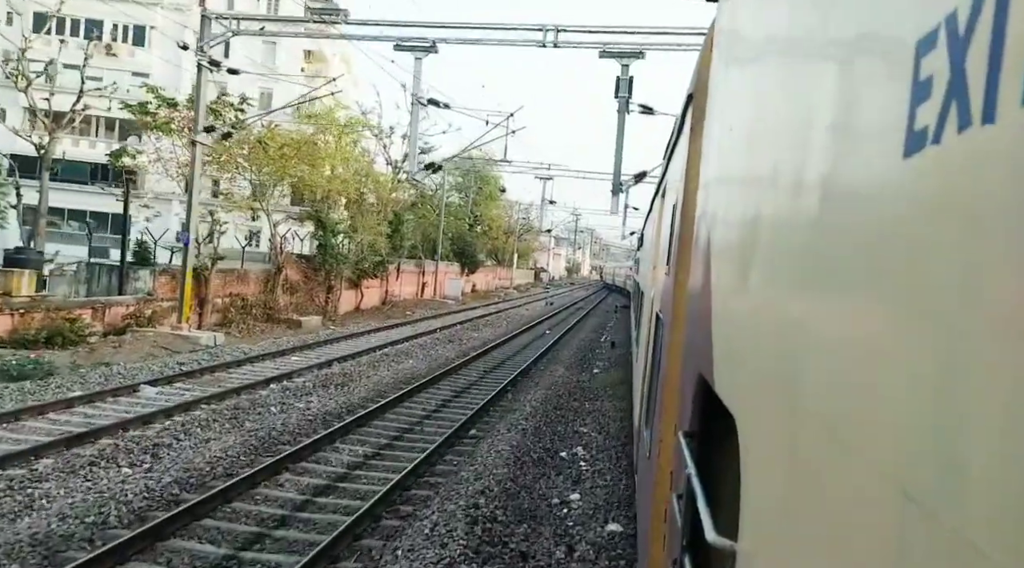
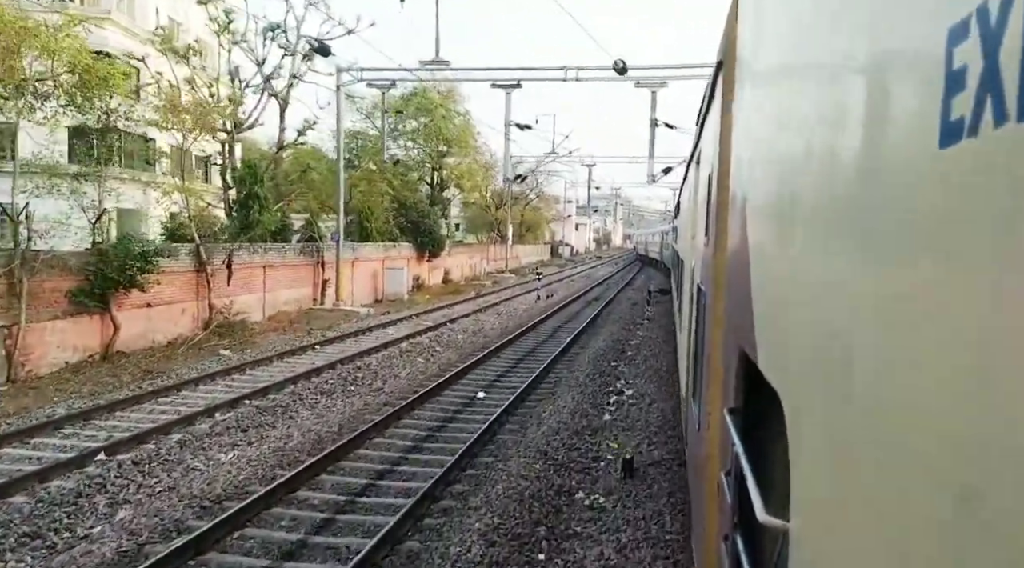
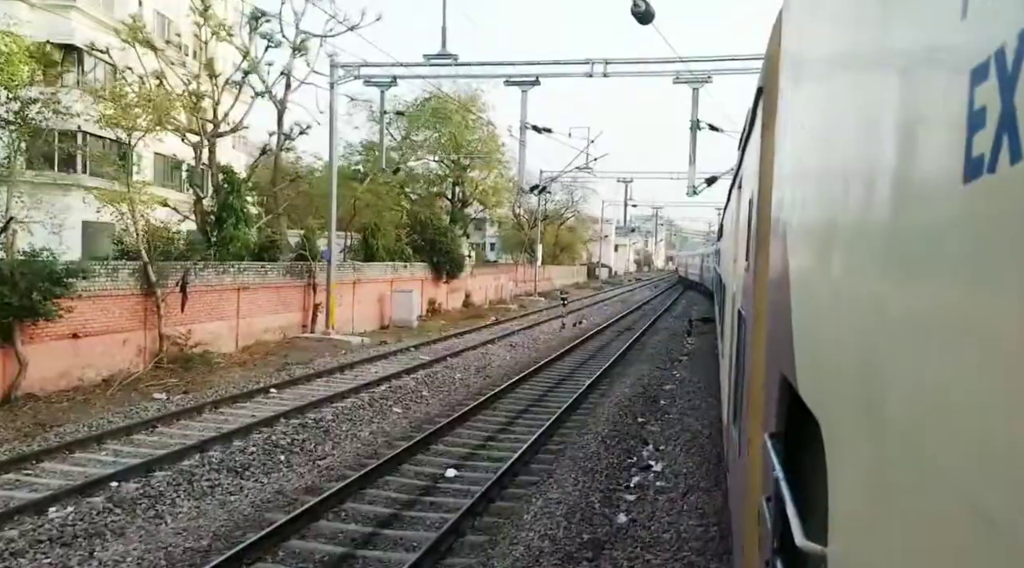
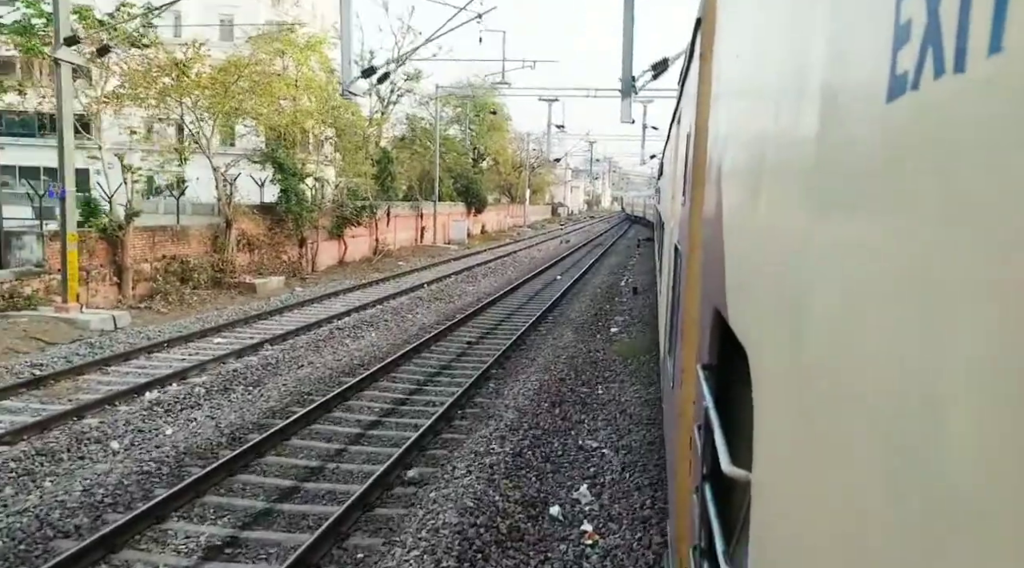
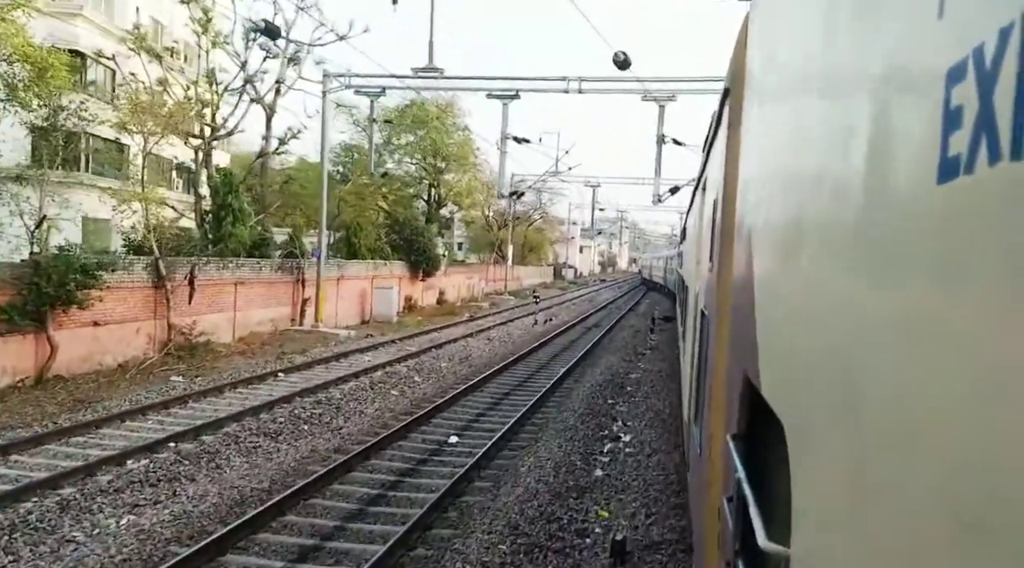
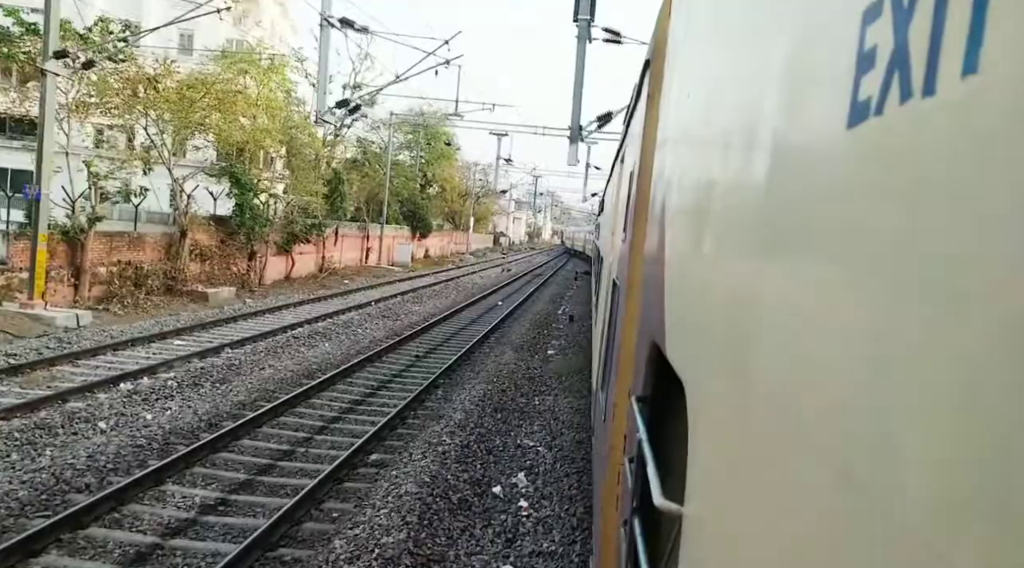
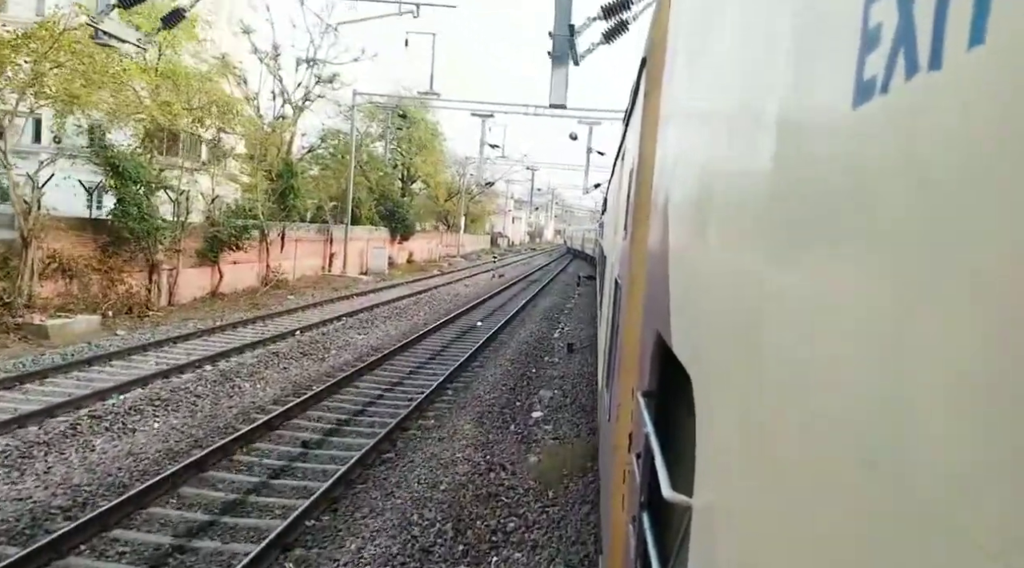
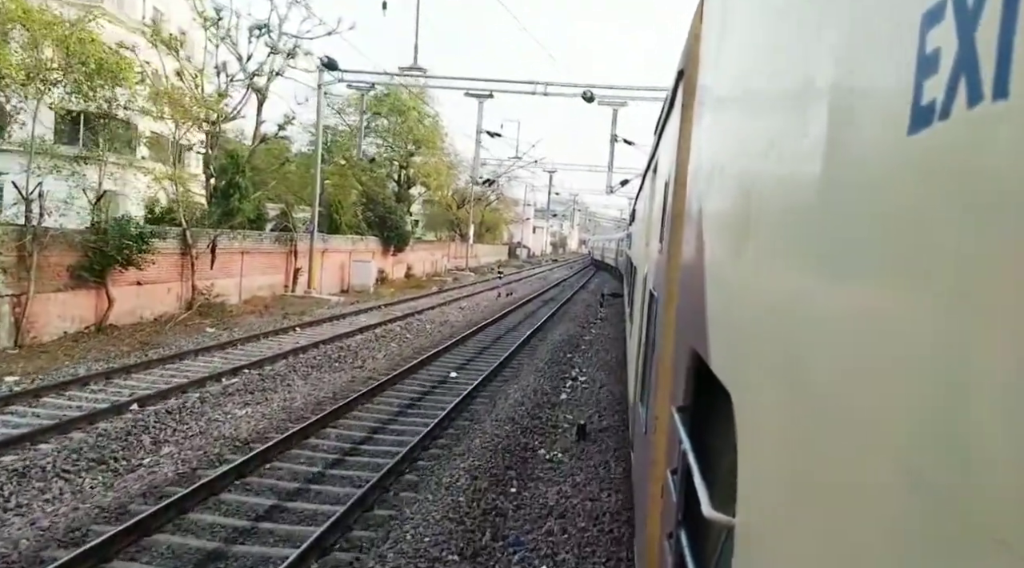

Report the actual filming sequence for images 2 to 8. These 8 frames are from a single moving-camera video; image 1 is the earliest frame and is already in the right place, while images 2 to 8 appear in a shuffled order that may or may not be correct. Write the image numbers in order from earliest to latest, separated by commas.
6, 4, 7, 8, 2, 5, 3
